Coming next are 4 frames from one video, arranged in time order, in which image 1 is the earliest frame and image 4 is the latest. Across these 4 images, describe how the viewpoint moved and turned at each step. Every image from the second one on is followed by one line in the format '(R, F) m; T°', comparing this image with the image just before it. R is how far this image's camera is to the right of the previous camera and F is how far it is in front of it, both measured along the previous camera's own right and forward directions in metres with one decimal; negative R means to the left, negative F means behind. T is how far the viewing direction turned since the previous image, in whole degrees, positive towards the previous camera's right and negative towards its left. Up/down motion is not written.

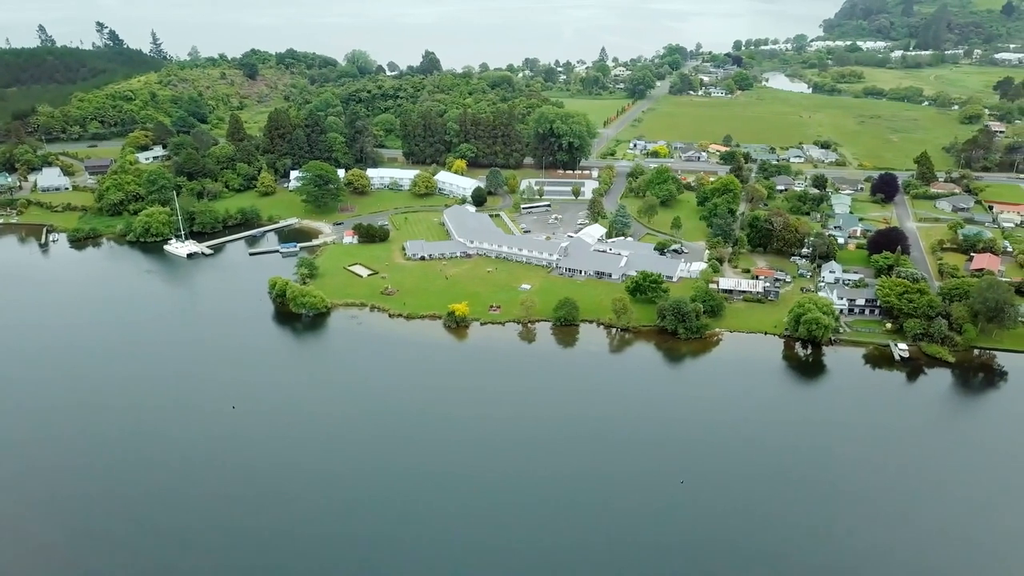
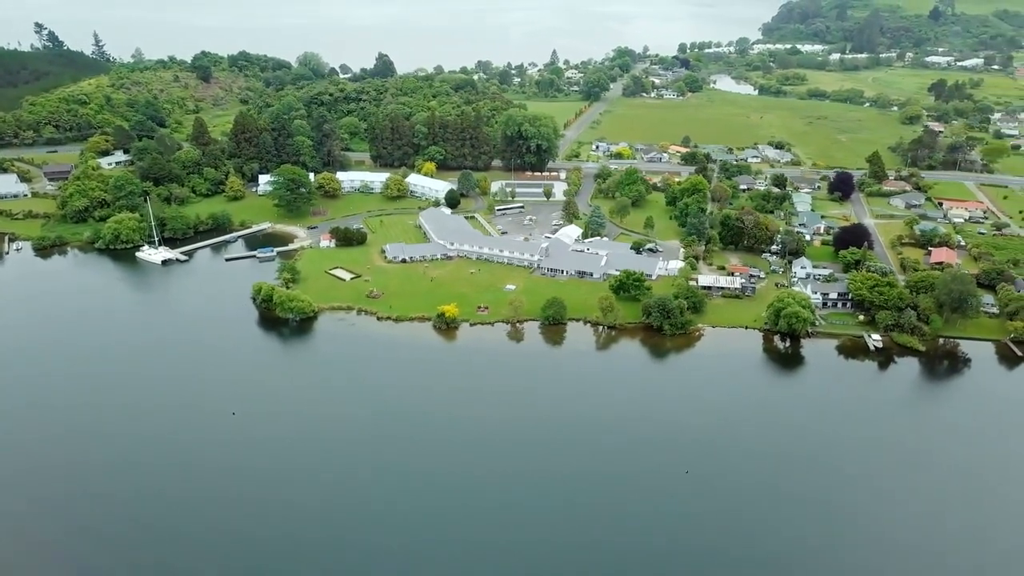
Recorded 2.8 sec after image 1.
(-1.1, -0.2) m; +4°
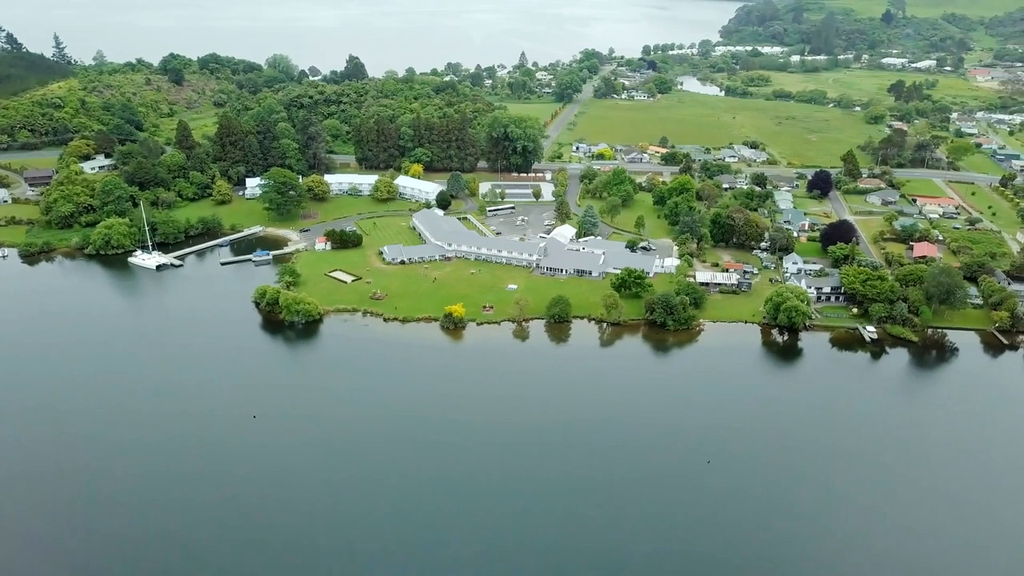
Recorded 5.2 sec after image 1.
(-1.2, -0.3) m; +2°
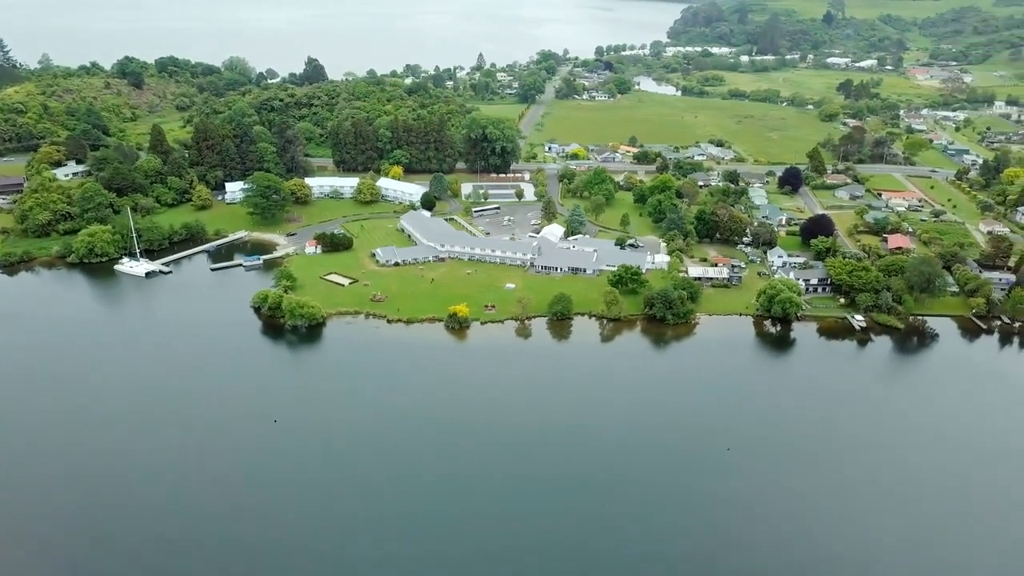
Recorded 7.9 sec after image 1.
(-1.4, -0.3) m; +3°
